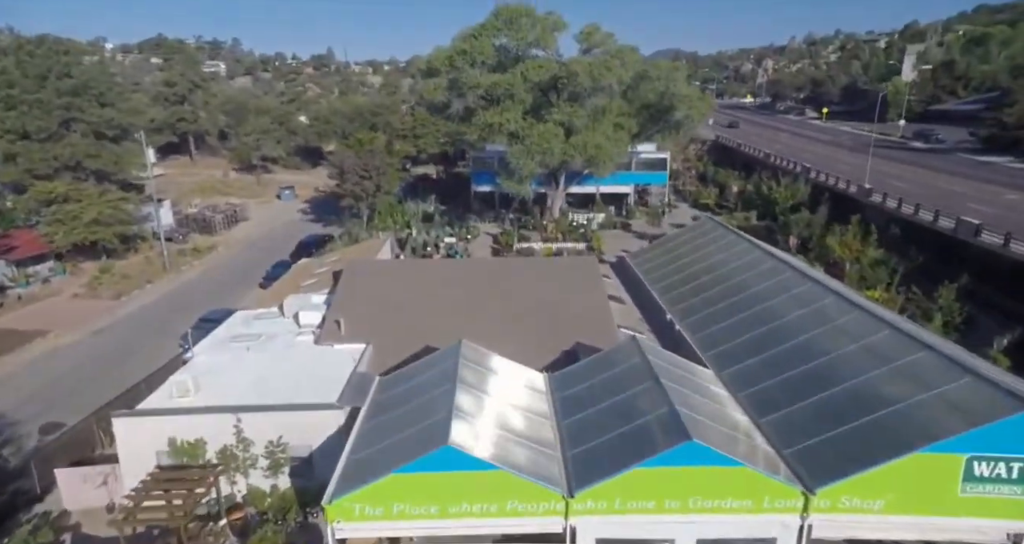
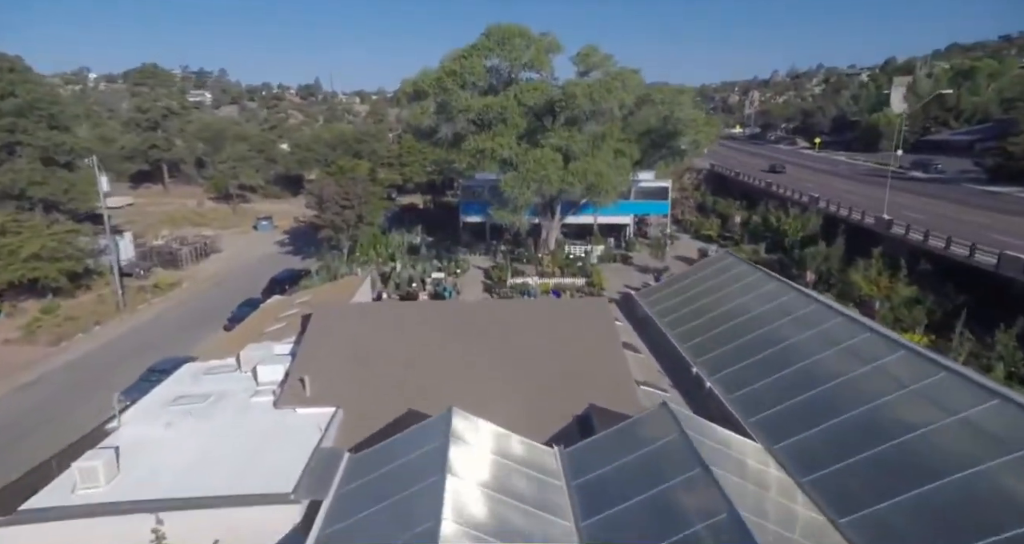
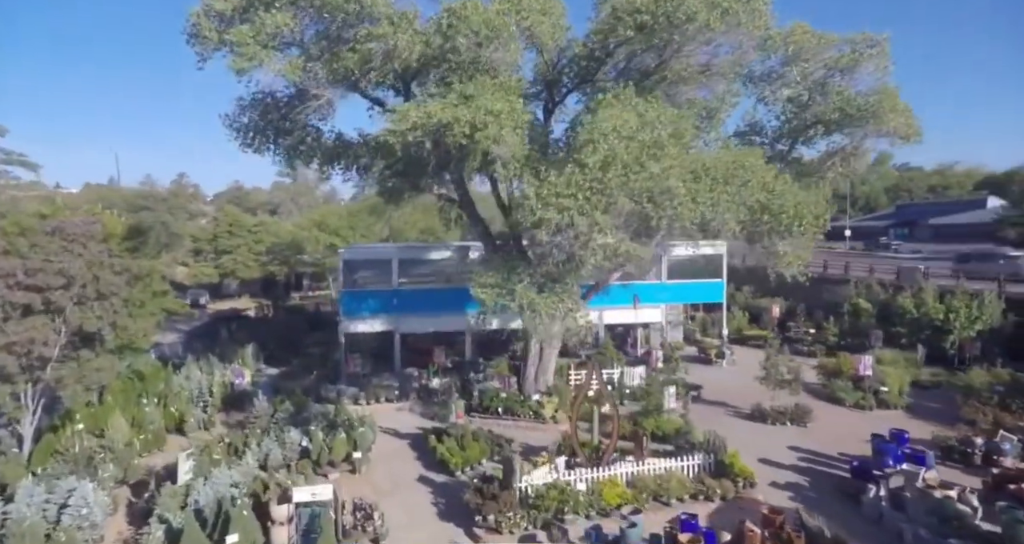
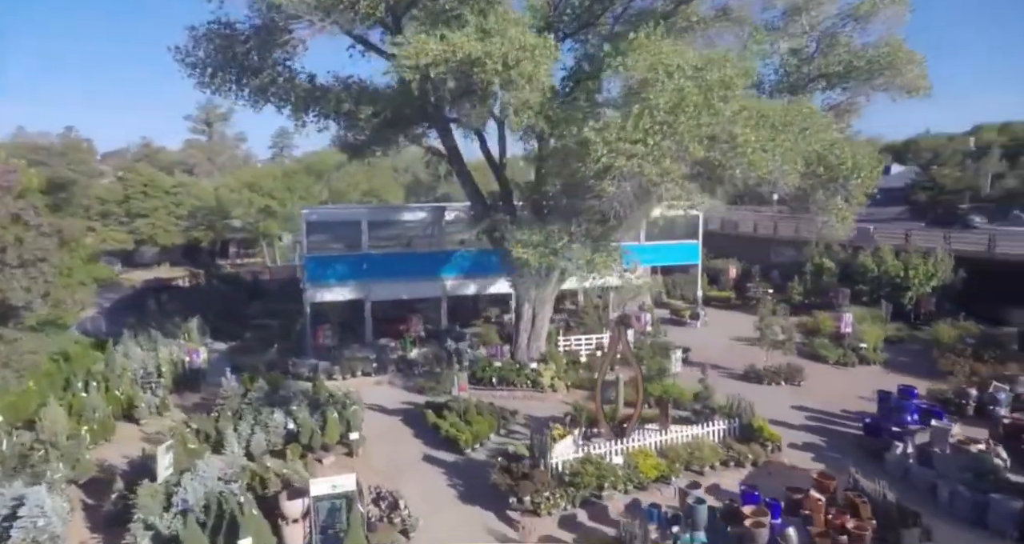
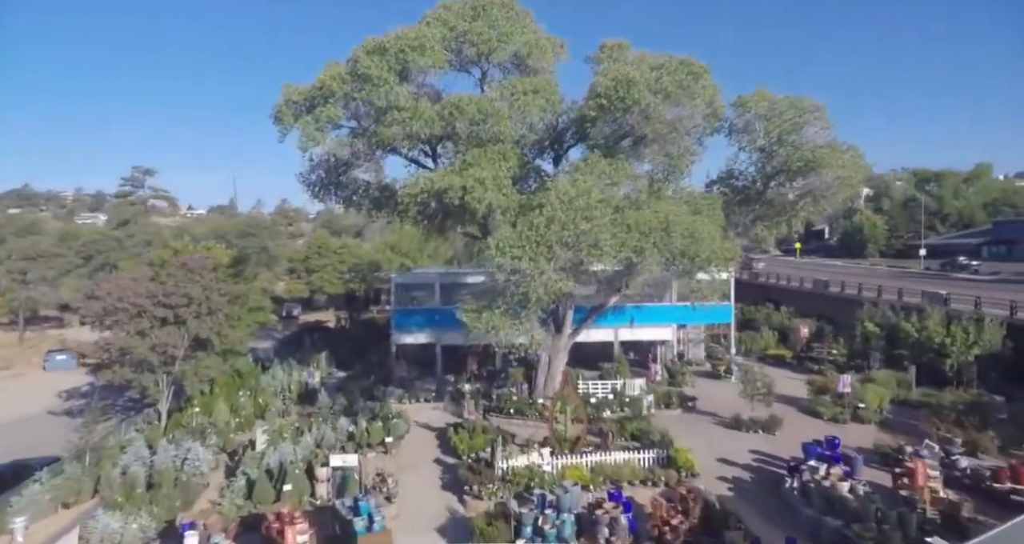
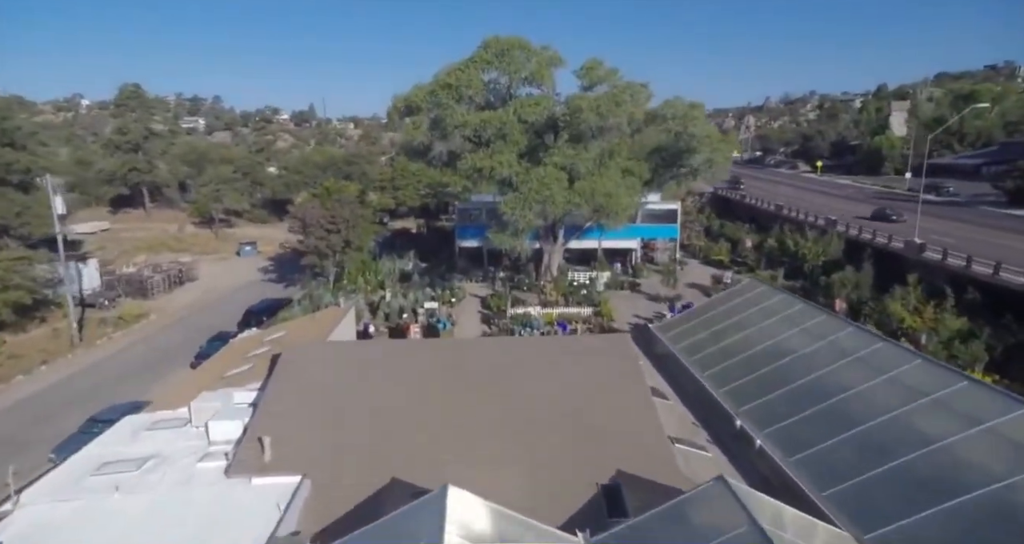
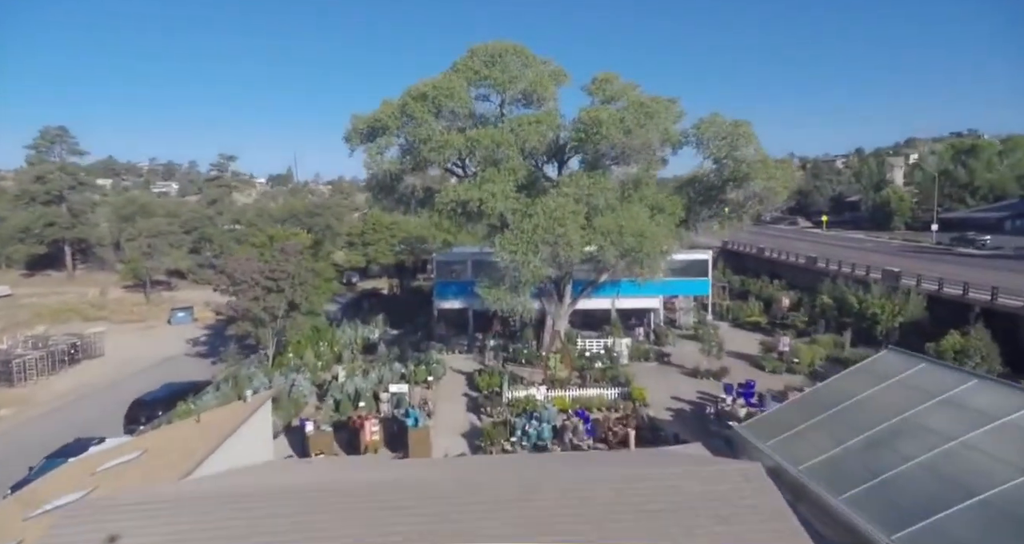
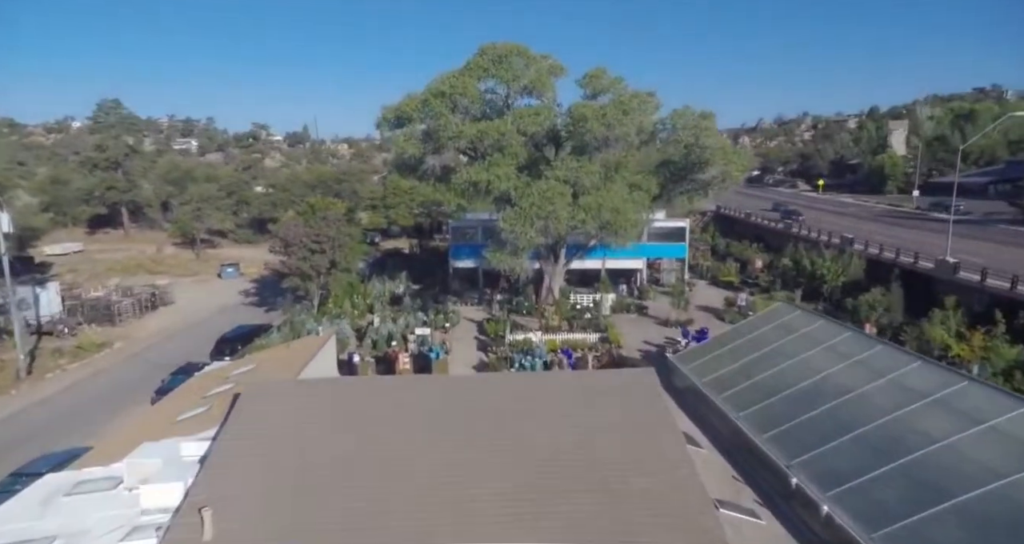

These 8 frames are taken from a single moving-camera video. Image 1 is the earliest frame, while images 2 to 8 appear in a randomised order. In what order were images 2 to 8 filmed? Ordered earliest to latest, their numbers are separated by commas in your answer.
2, 6, 8, 7, 5, 3, 4
